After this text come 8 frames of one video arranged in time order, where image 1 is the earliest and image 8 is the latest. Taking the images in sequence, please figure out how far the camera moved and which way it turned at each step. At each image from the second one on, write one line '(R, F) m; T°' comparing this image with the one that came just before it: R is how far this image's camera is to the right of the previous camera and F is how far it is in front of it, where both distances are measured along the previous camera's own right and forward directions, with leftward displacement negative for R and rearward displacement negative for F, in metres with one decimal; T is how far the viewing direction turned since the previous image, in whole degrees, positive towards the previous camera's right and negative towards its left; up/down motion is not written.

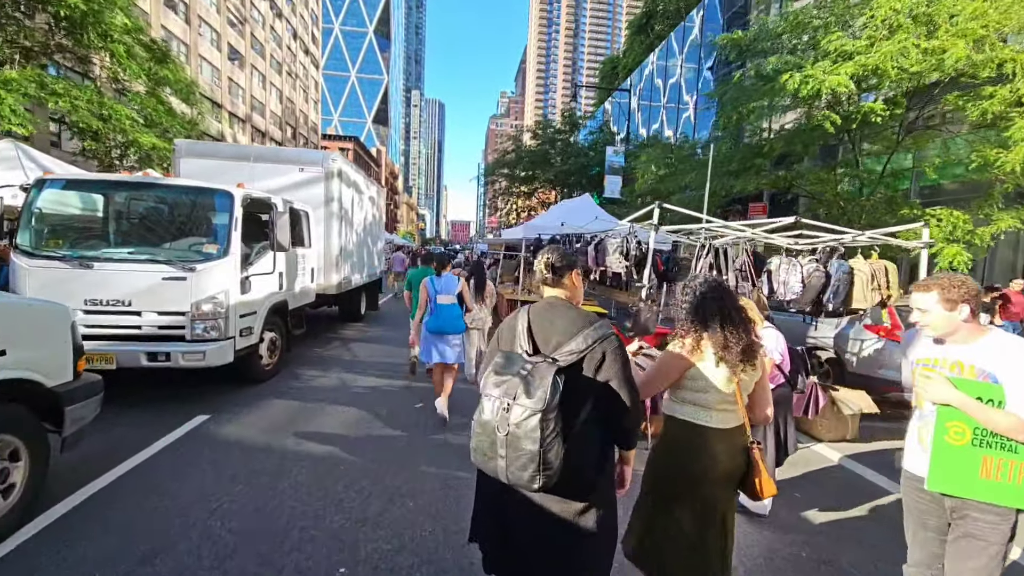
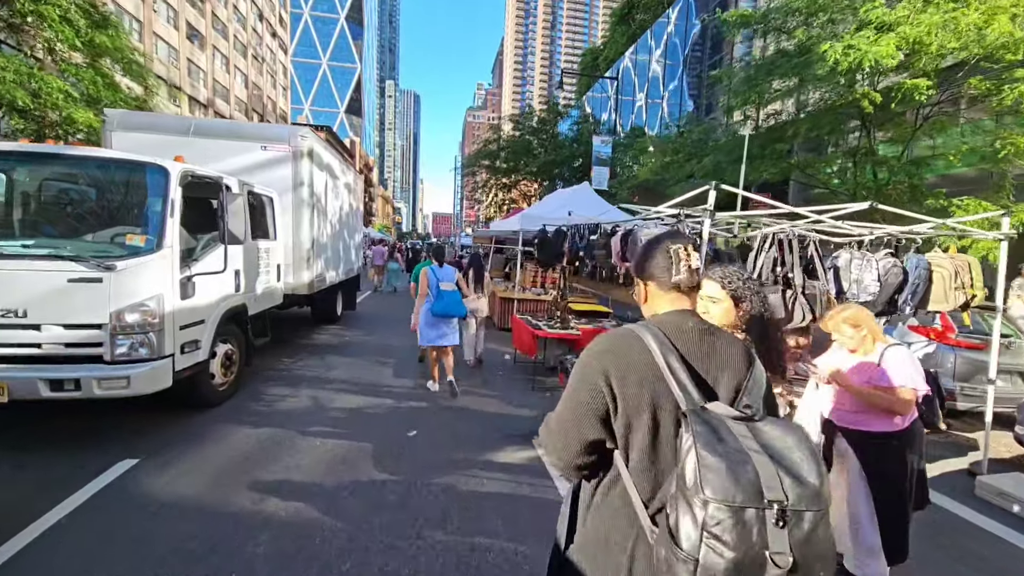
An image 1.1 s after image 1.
(-0.5, +1.2) m; +3°
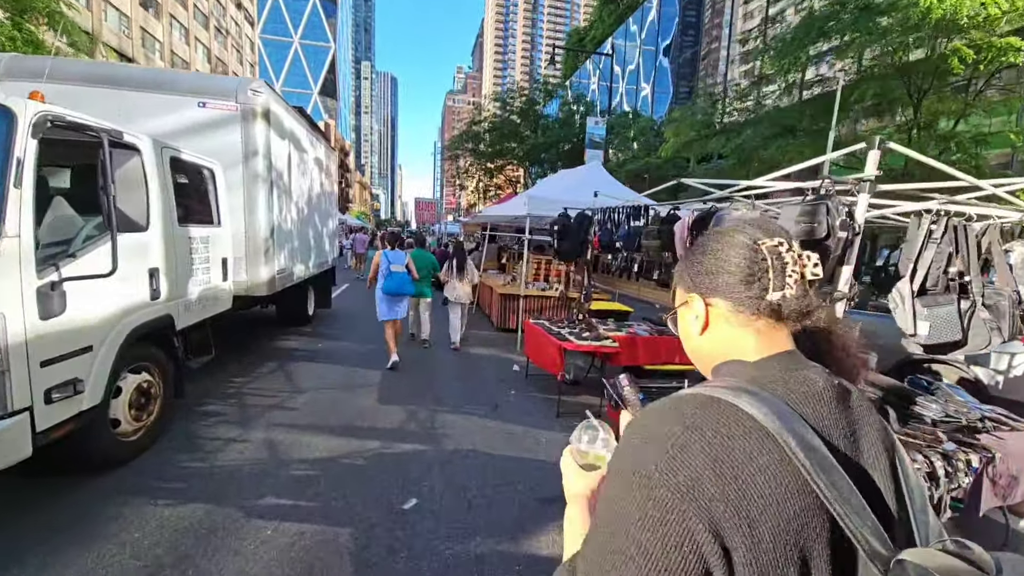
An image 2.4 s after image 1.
(-0.5, +1.6) m; +3°
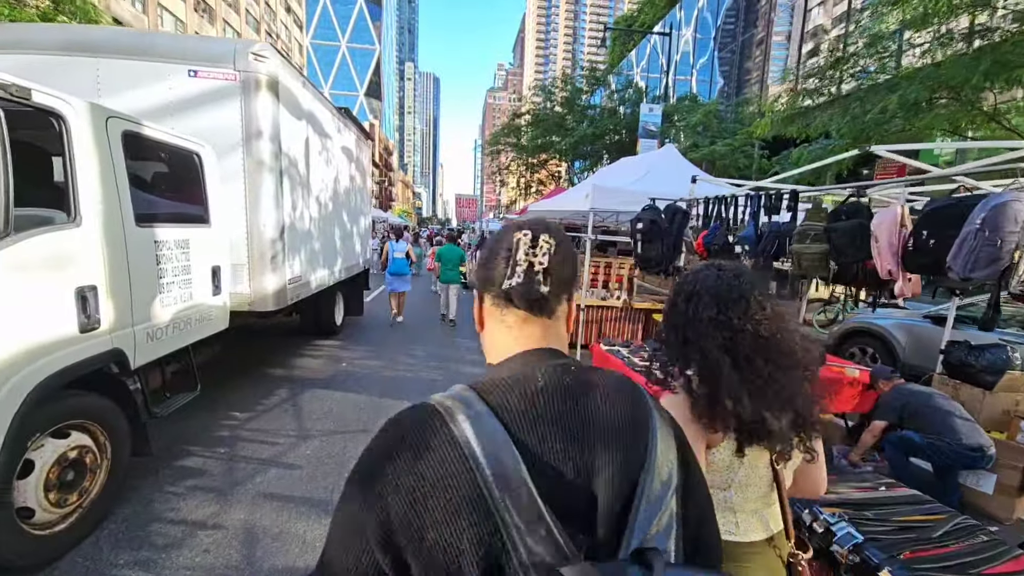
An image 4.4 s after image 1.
(-0.3, +1.5) m; -5°
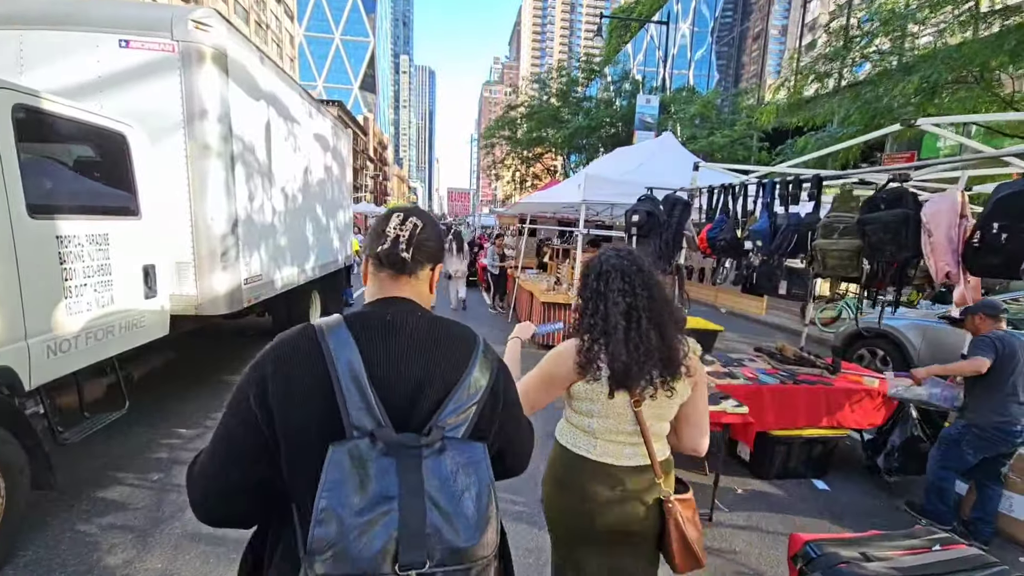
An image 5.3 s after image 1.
(+0.2, +0.6) m; 0°
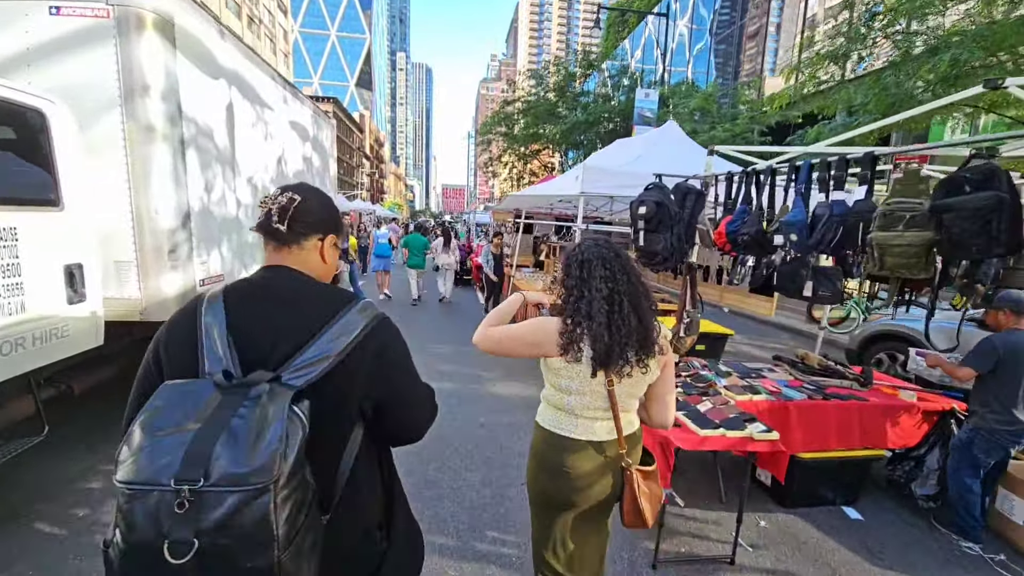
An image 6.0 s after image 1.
(+0.1, +0.6) m; 0°
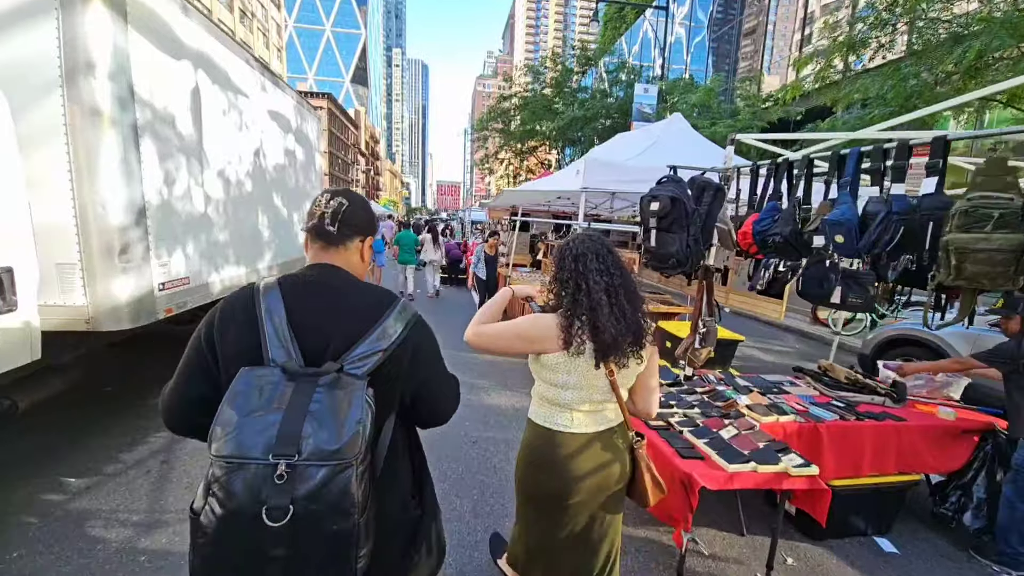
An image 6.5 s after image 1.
(0.0, +0.4) m; 0°
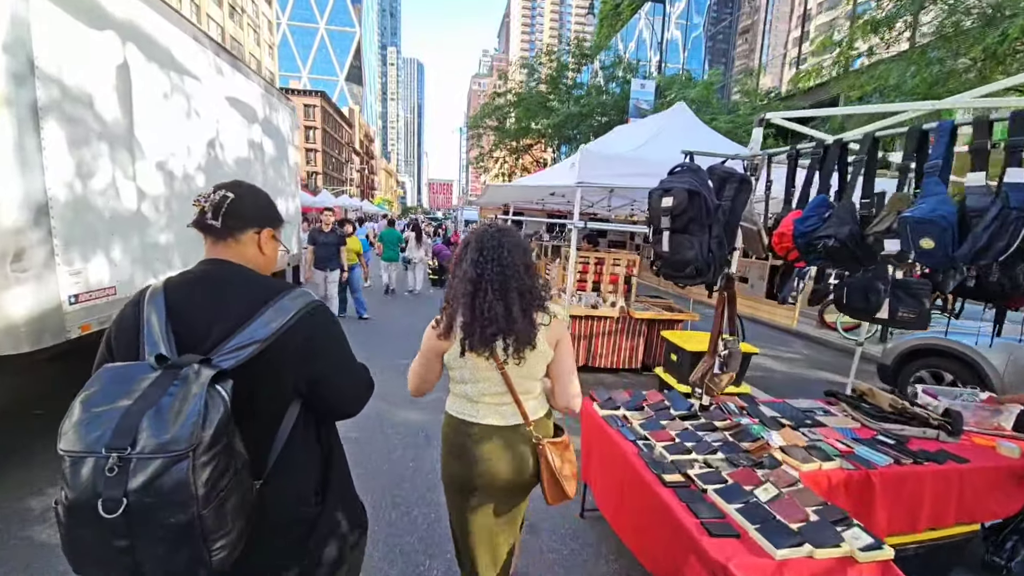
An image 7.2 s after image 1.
(+0.1, +0.6) m; +1°
